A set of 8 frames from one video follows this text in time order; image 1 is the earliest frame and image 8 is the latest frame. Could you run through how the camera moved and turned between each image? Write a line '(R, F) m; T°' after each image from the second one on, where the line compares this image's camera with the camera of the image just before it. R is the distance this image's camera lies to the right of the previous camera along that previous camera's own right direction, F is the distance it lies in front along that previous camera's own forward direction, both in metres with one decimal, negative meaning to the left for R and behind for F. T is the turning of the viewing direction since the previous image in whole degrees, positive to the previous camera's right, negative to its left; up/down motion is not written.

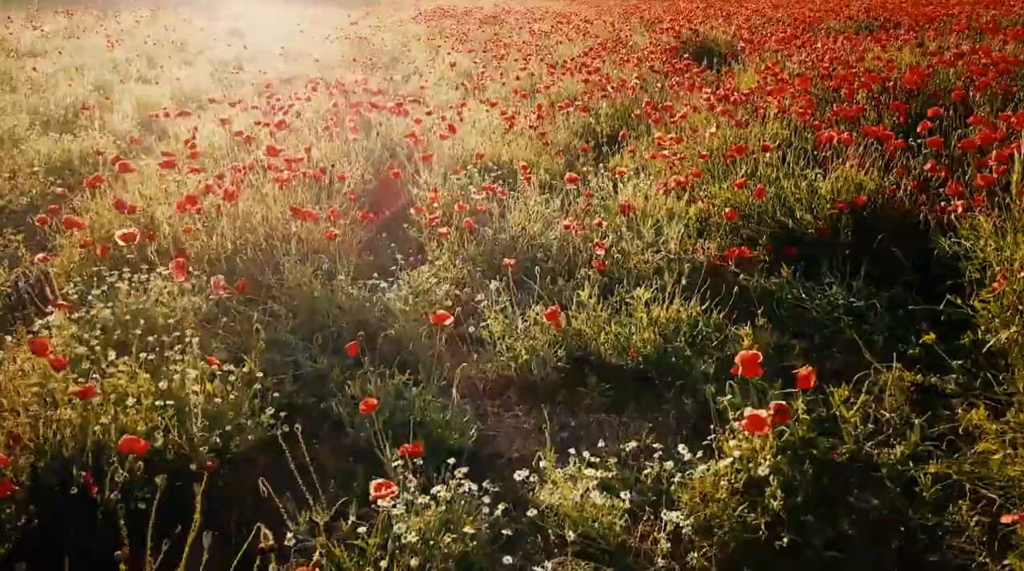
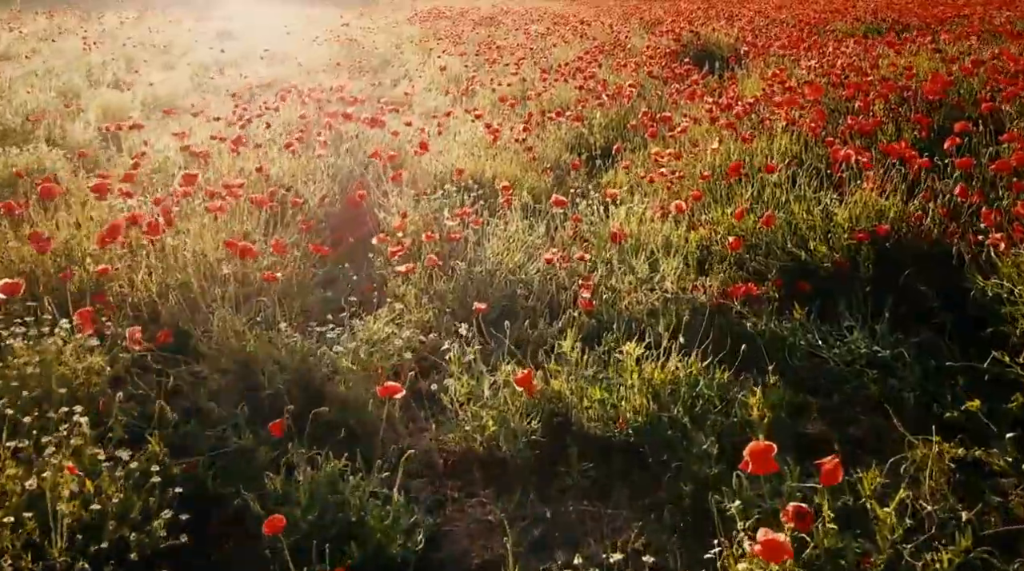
(+0.1, +0.5) m; 0°
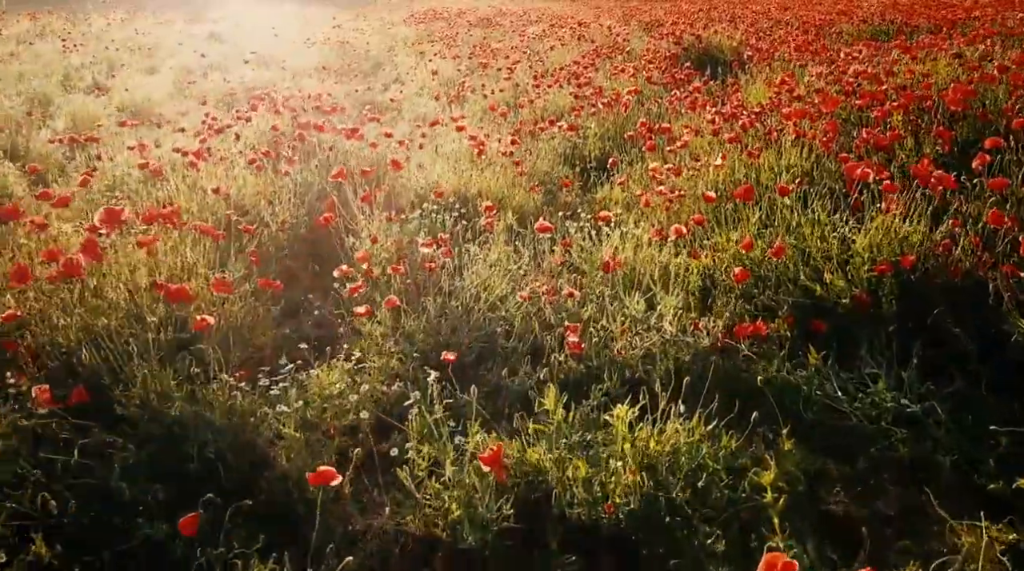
(+0.1, +0.4) m; 0°
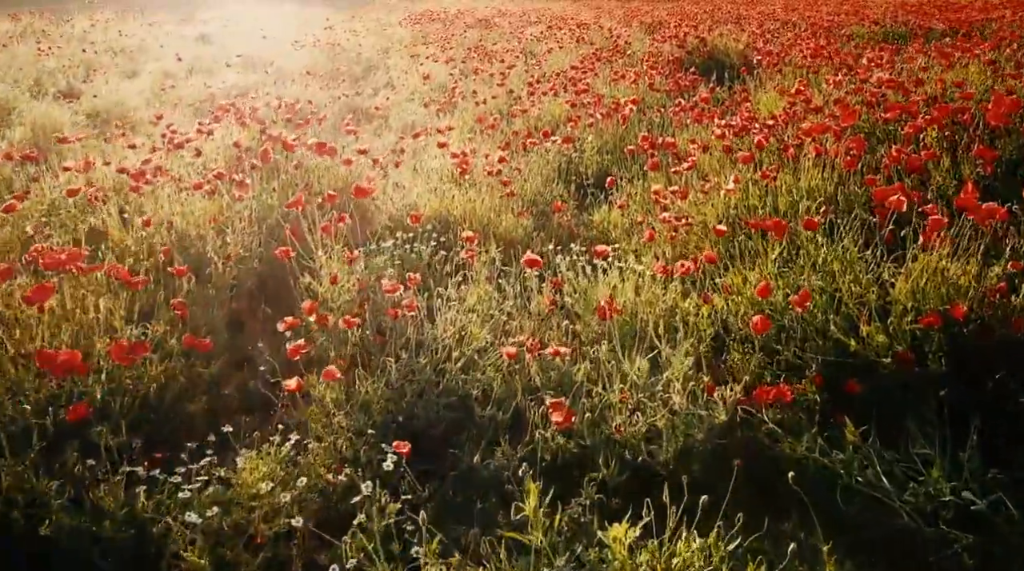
(+0.1, +0.6) m; 0°
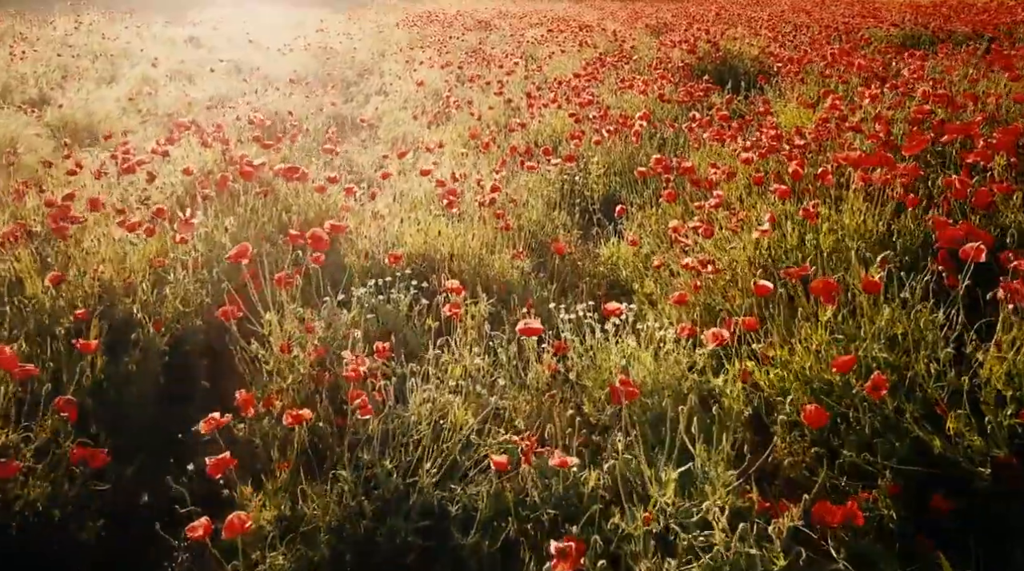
(0.0, +0.7) m; 0°
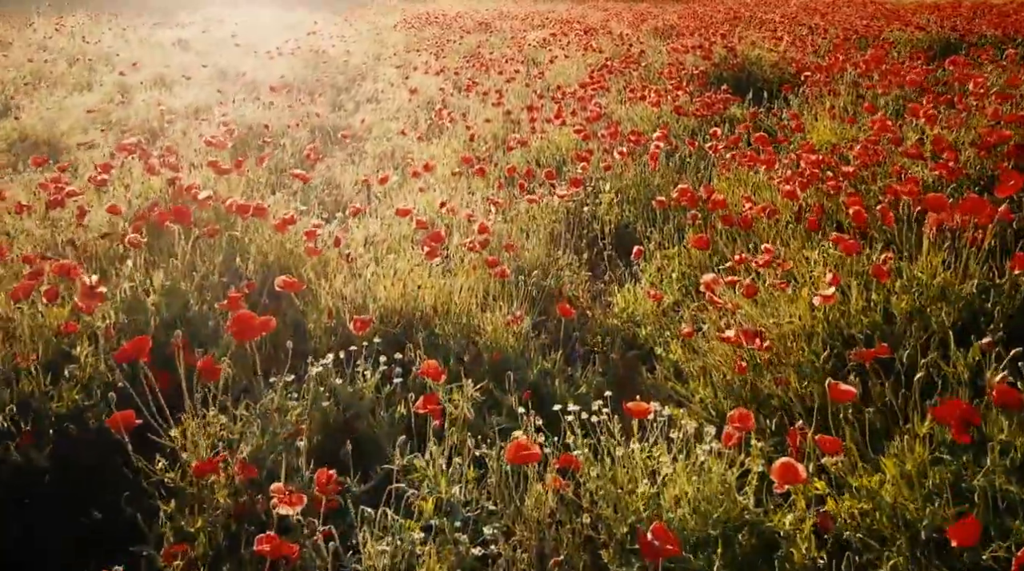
(0.0, +0.7) m; 0°
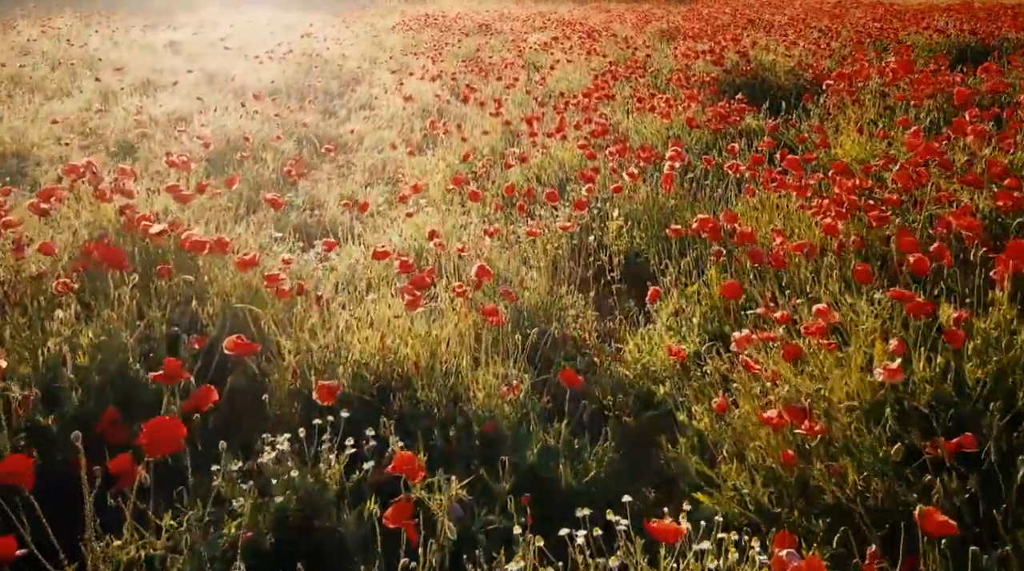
(0.0, +0.5) m; 0°
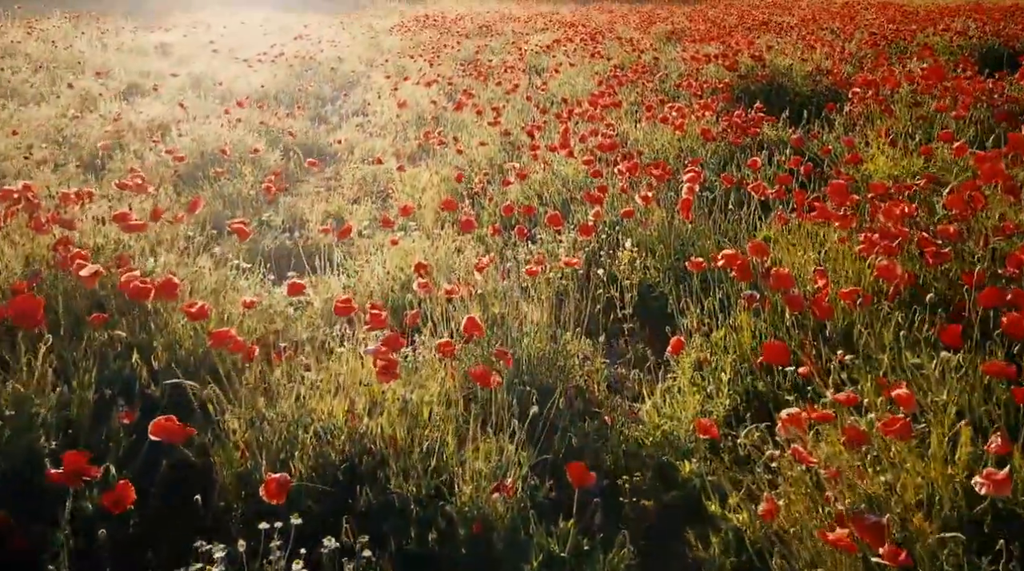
(0.0, +0.5) m; 0°
